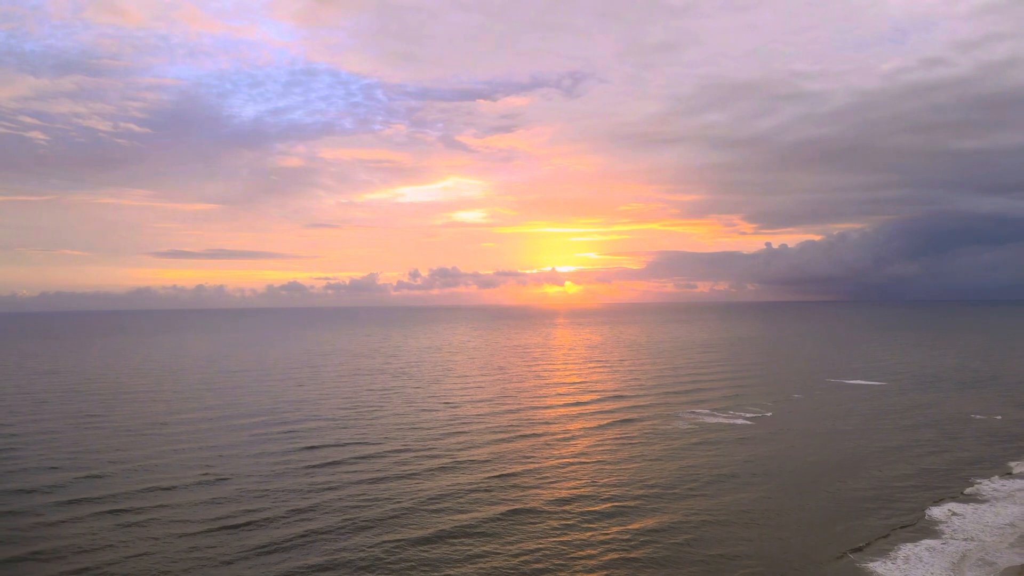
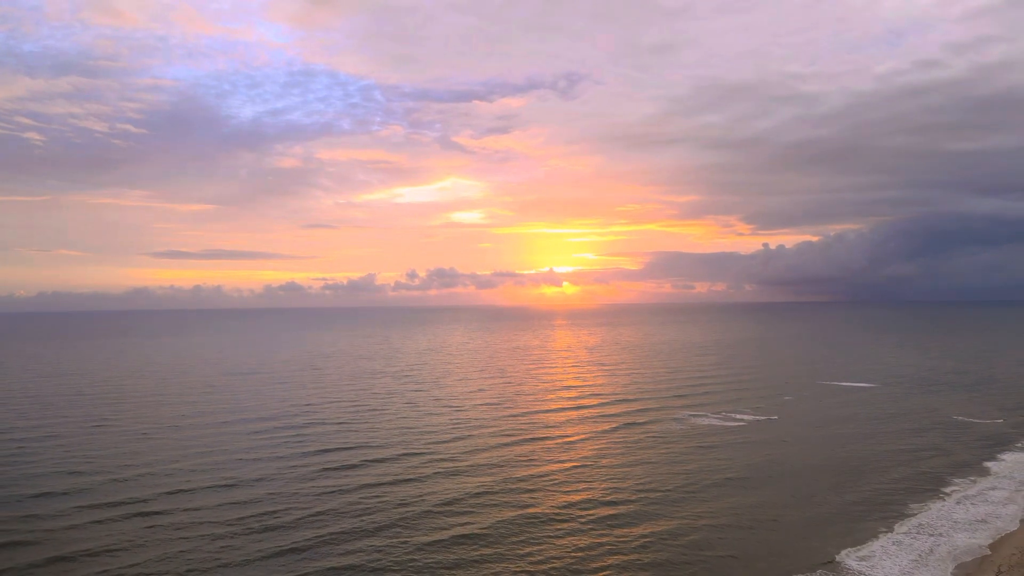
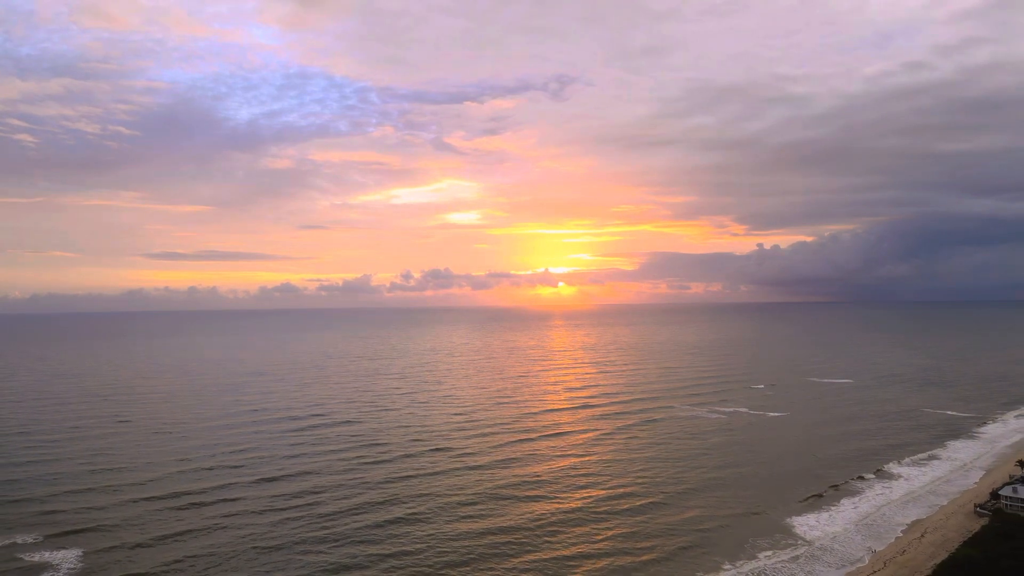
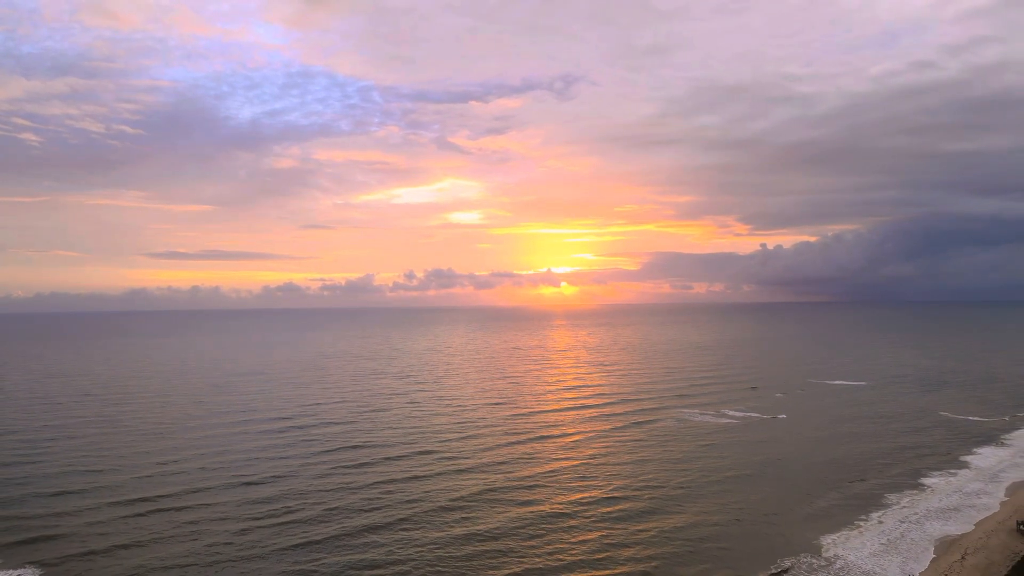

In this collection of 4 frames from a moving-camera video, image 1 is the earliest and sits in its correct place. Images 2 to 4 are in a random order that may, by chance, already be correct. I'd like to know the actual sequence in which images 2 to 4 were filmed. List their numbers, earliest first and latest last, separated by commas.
2, 4, 3
